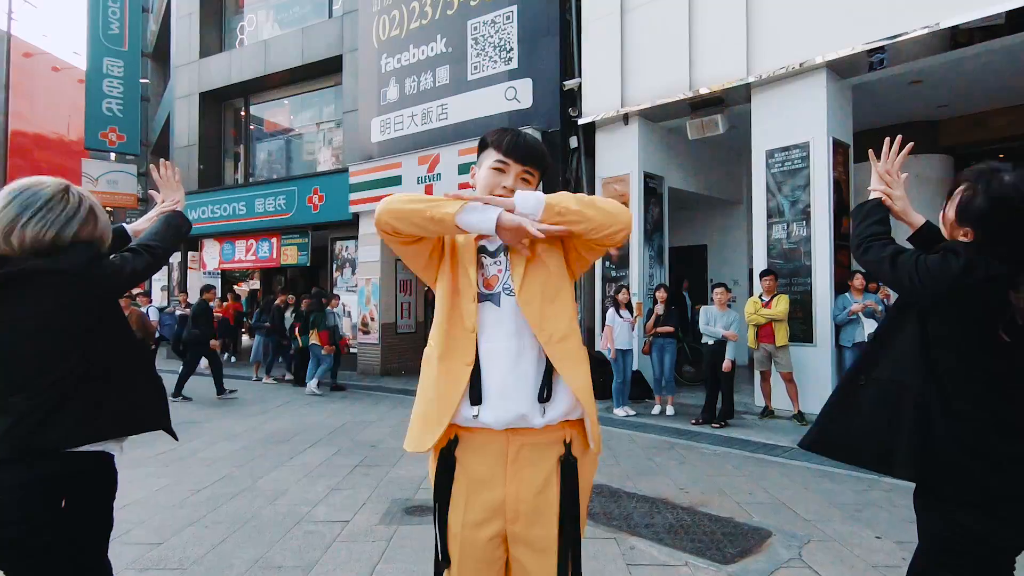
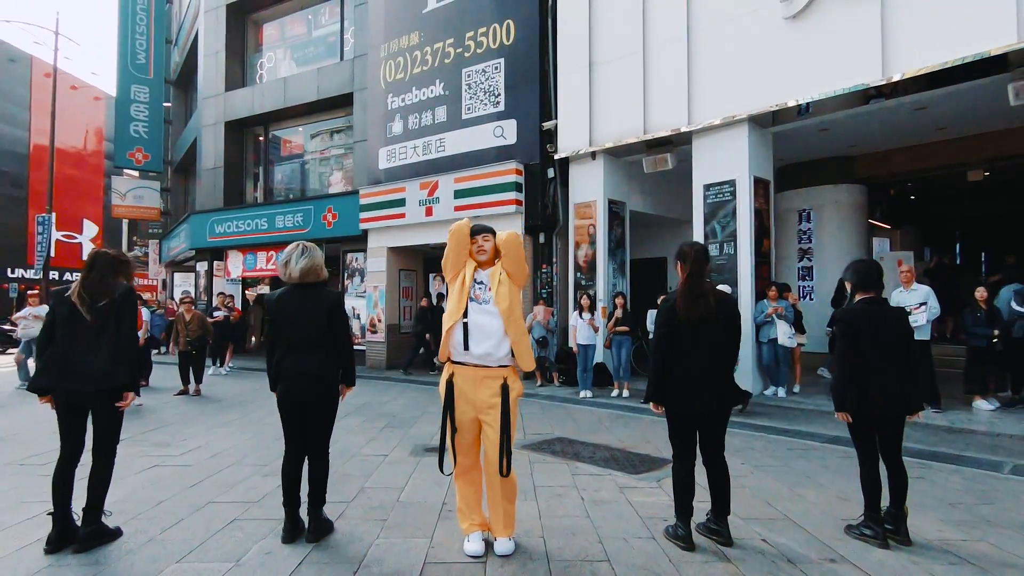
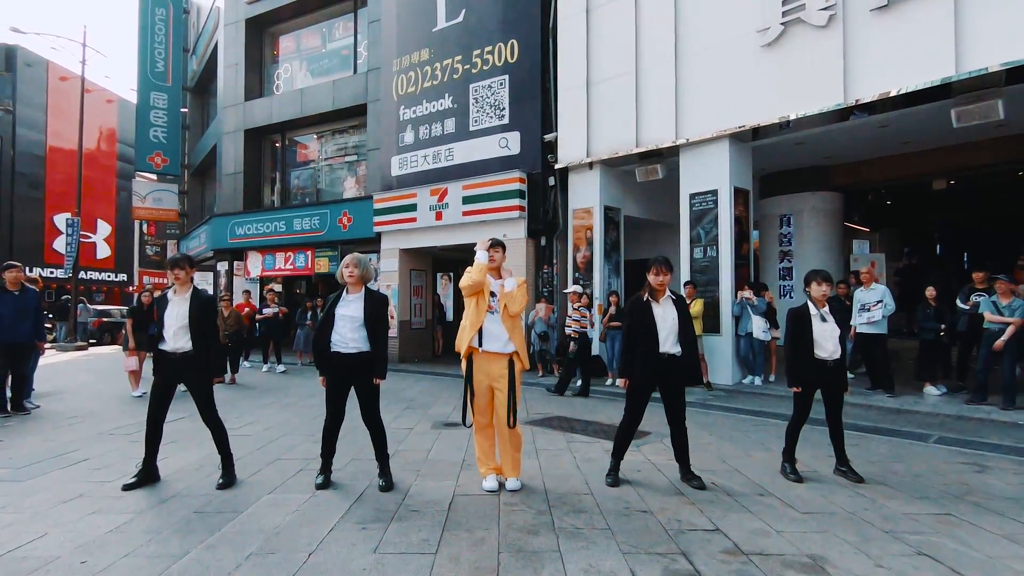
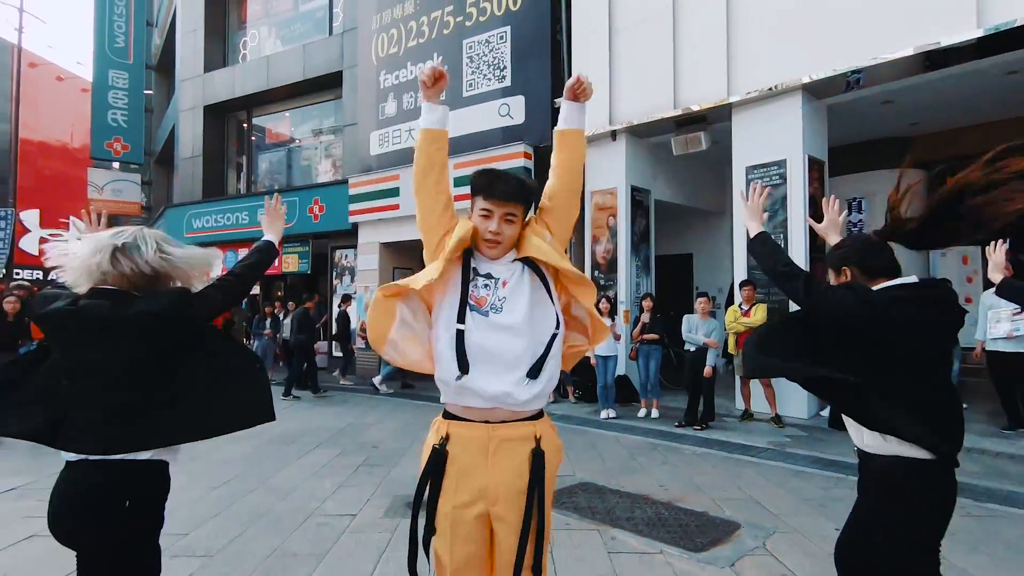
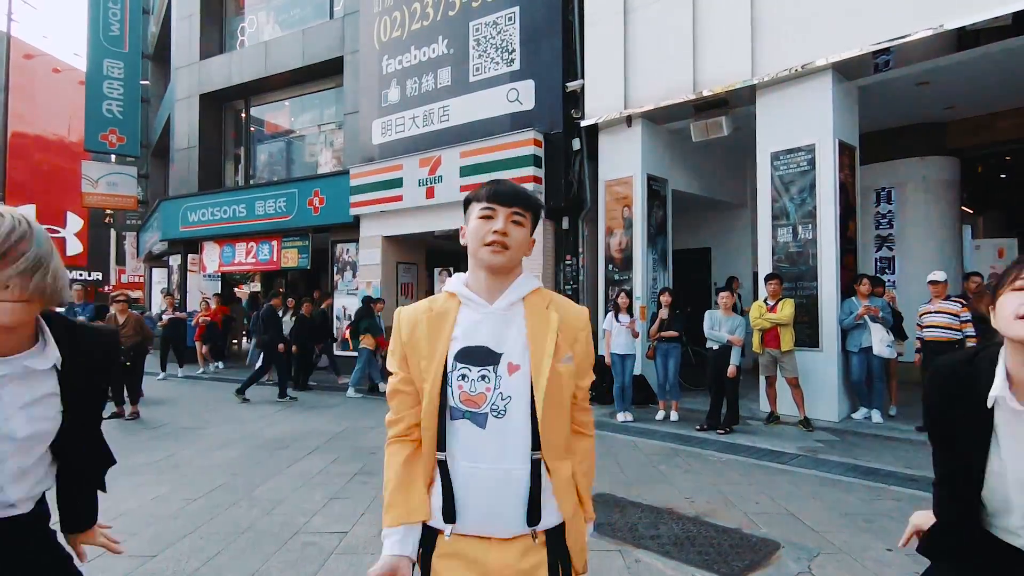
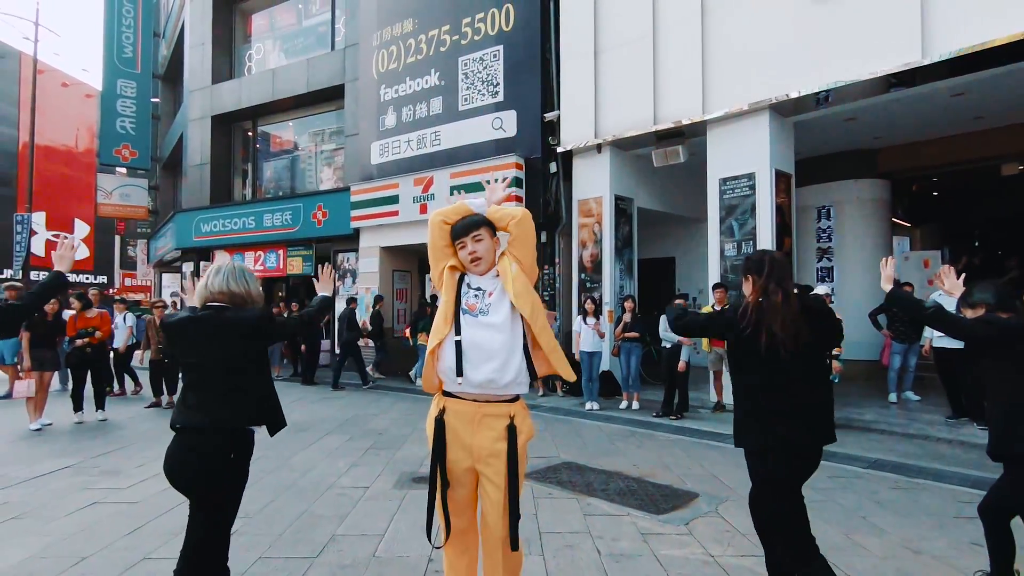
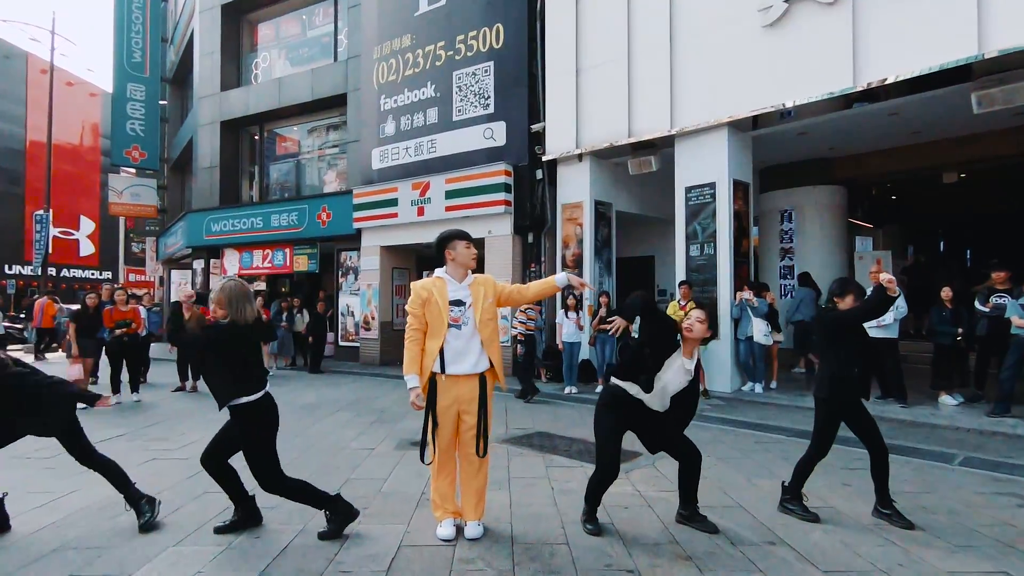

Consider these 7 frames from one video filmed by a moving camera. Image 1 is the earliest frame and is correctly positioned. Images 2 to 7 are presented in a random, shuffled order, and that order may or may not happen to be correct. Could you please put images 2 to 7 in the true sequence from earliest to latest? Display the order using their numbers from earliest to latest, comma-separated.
5, 4, 6, 2, 3, 7
